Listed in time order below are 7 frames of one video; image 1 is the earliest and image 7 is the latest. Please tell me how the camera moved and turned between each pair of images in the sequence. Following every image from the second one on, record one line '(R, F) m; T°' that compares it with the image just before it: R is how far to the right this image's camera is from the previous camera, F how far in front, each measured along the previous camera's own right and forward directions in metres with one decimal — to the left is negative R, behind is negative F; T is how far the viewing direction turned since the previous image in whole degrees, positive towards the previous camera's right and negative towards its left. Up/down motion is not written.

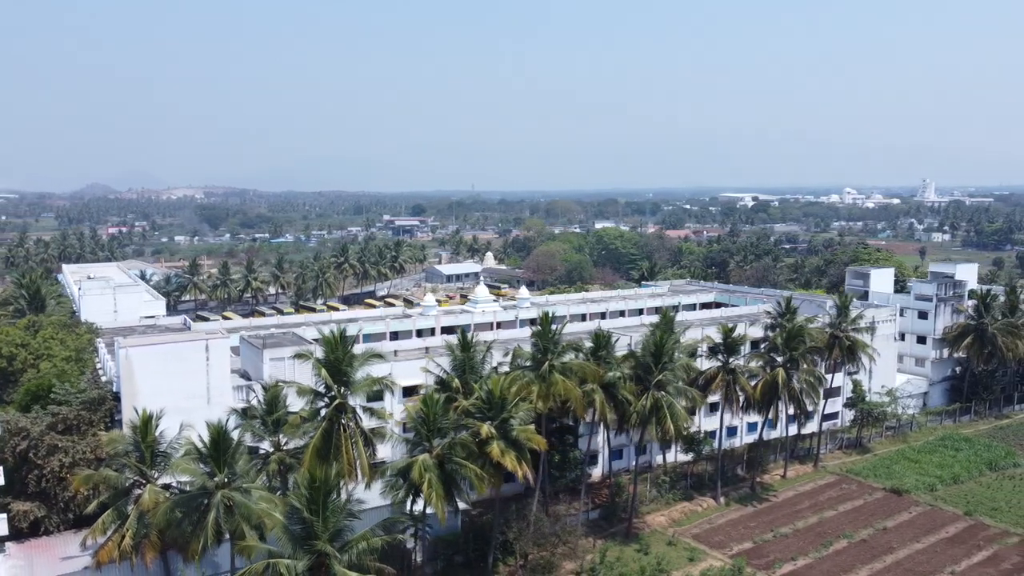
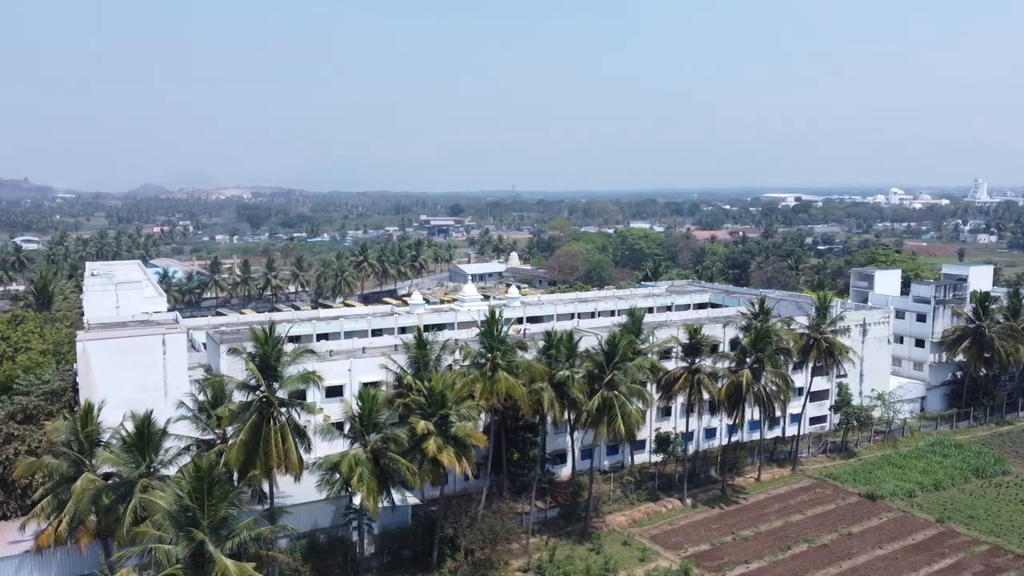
(+3.5, -0.1) m; -3°
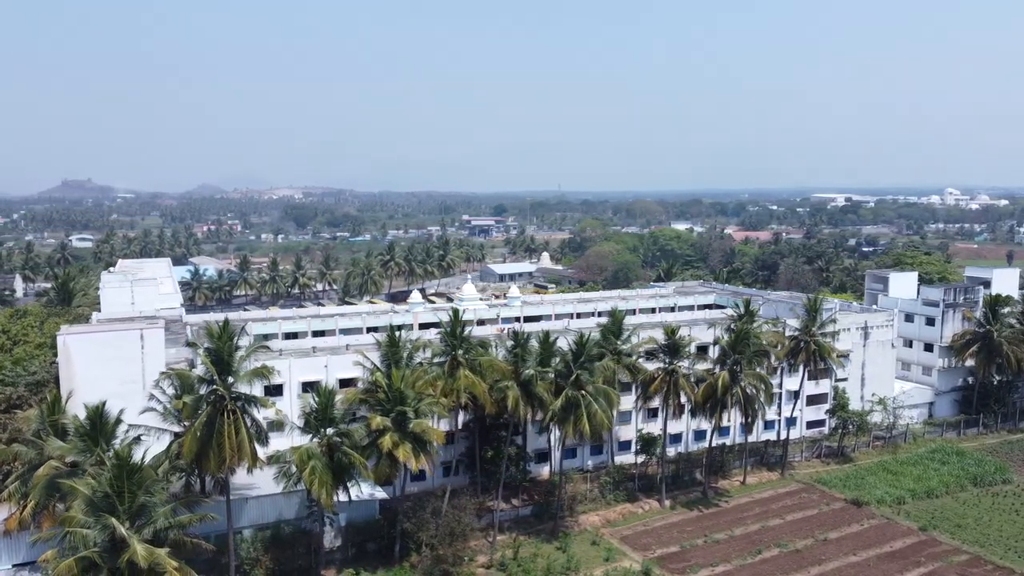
(+3.1, -0.2) m; -3°
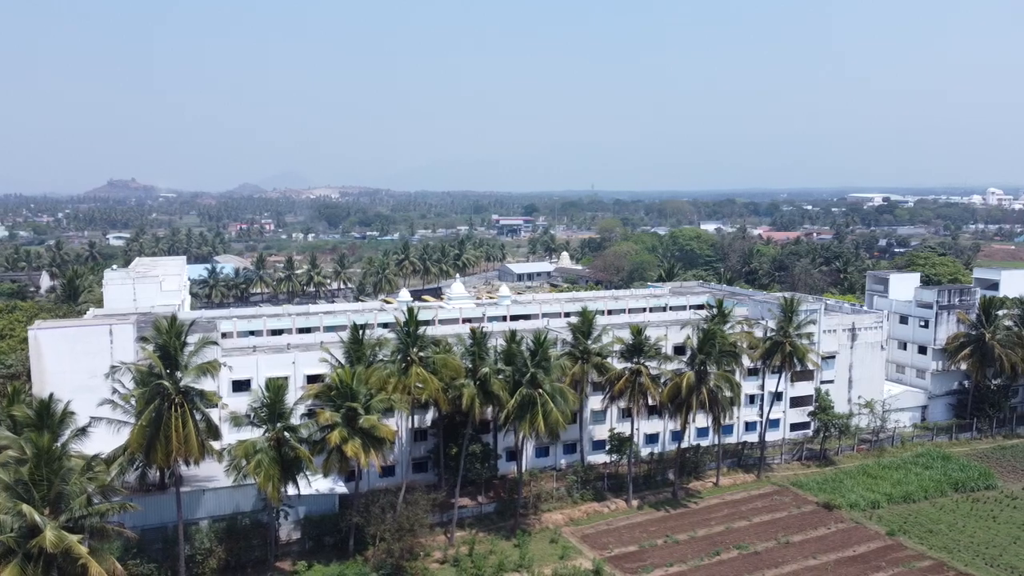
(+3.0, -0.2) m; -3°
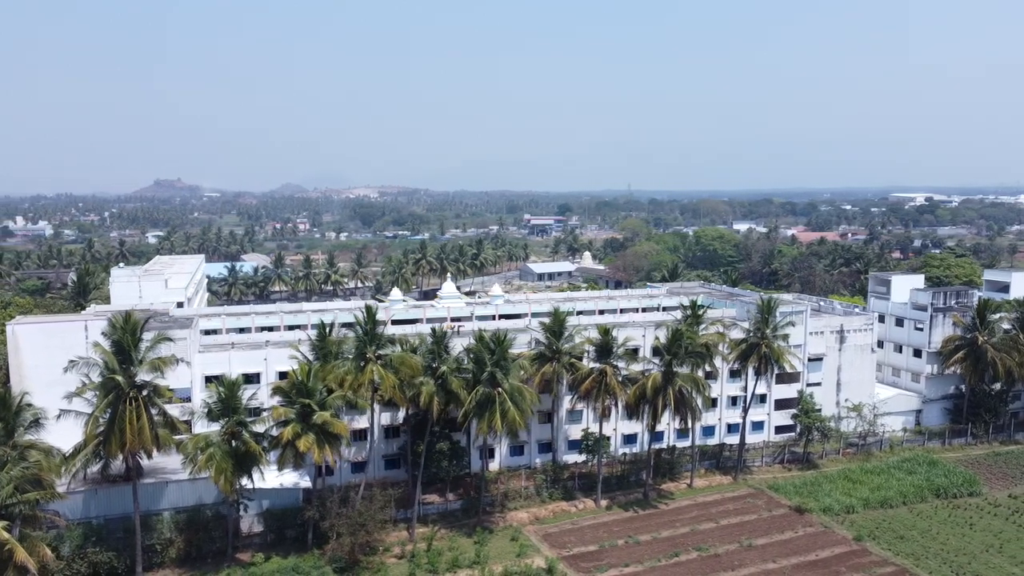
(+3.1, -0.2) m; -3°
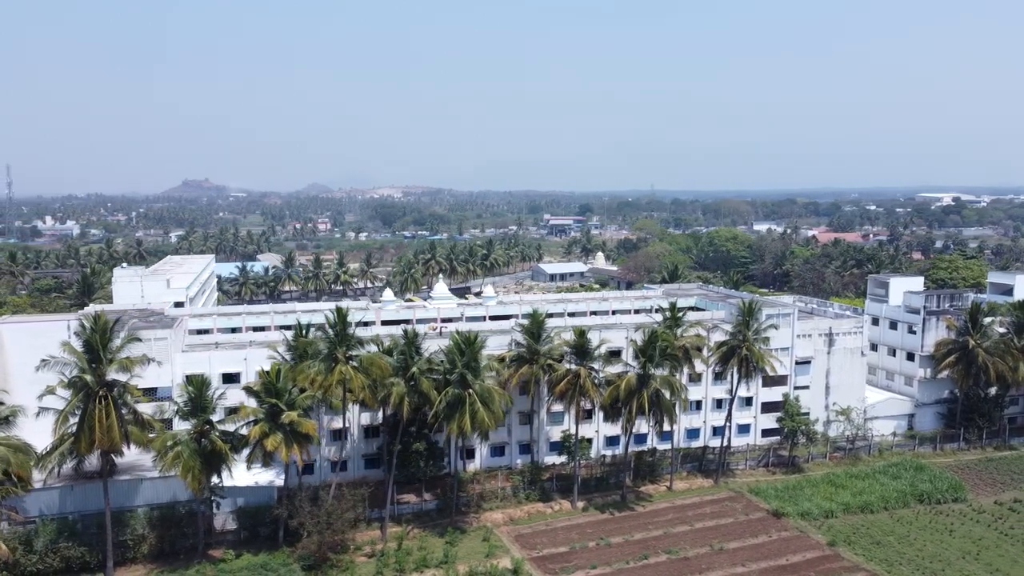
(+2.1, -0.1) m; -2°
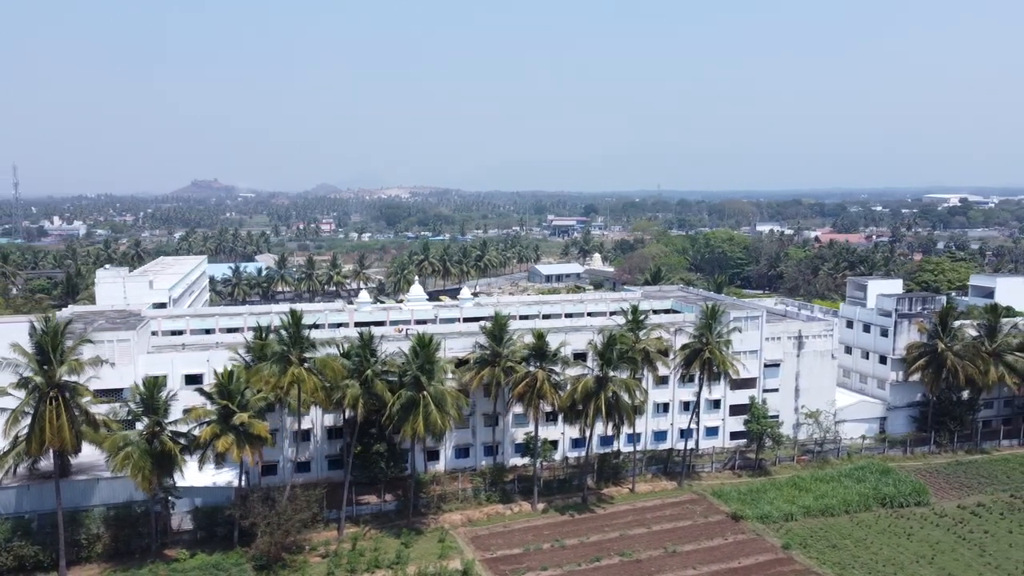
(+2.2, -0.2) m; -1°
